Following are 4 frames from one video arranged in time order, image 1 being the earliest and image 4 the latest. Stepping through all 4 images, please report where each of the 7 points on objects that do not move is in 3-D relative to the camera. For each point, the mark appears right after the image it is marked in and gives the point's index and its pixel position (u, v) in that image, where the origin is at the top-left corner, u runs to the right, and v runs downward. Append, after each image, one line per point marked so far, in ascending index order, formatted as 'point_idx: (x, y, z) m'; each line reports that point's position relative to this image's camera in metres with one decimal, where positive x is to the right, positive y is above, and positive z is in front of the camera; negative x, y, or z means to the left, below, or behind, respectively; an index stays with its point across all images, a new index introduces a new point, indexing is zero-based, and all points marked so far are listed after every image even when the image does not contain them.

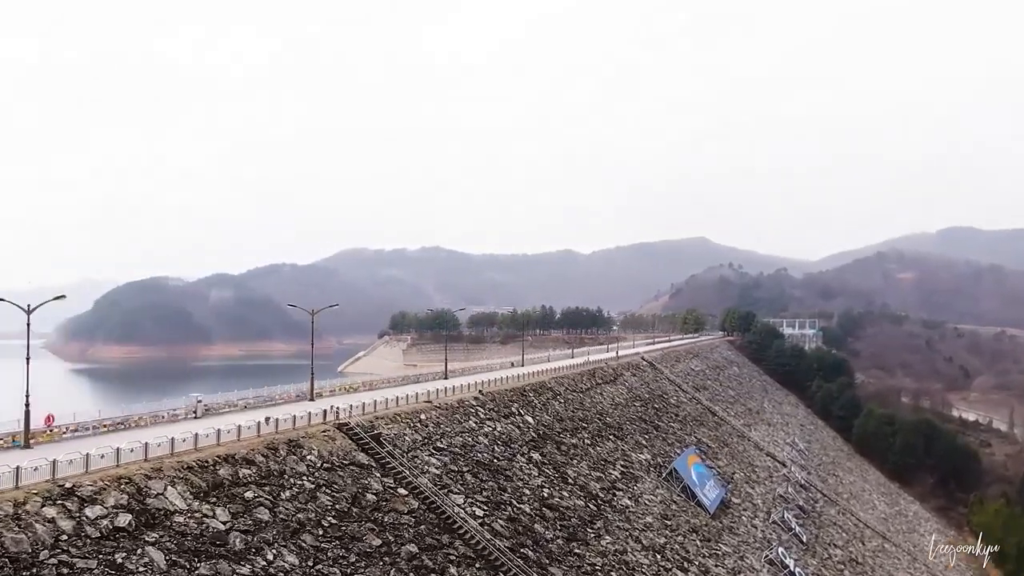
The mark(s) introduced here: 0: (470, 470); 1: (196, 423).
0: (-1.1, -4.7, +19.2) m
1: (-6.7, -2.9, +16.0) m
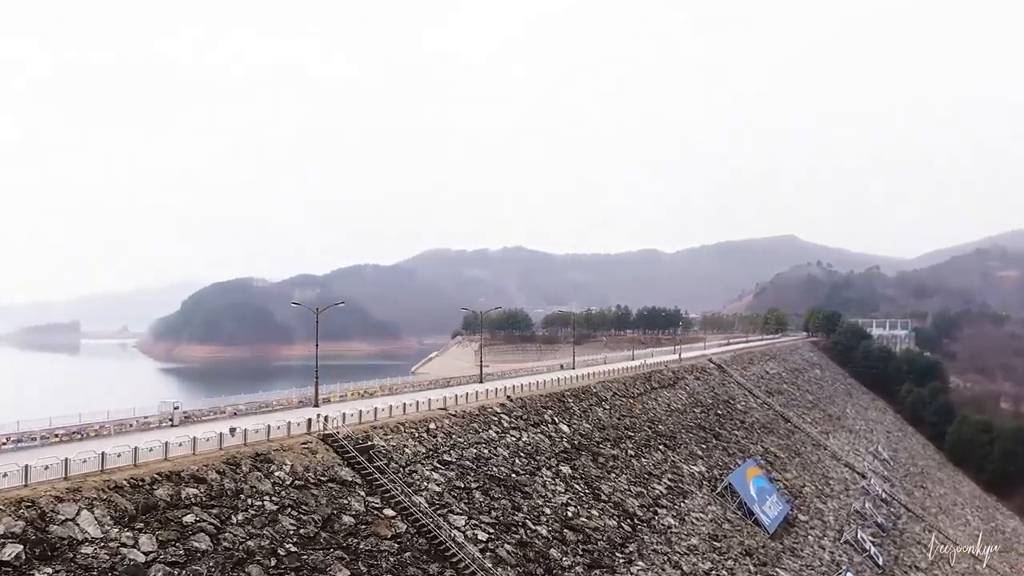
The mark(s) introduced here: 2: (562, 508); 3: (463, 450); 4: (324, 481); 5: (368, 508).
0: (-0.7, -4.6, +17.4) m
1: (-6.7, -2.8, +14.7) m
2: (+1.3, -5.6, +19.3) m
3: (-1.2, -4.0, +18.6) m
4: (-3.4, -3.5, +13.7) m
5: (-2.6, -4.0, +13.8) m
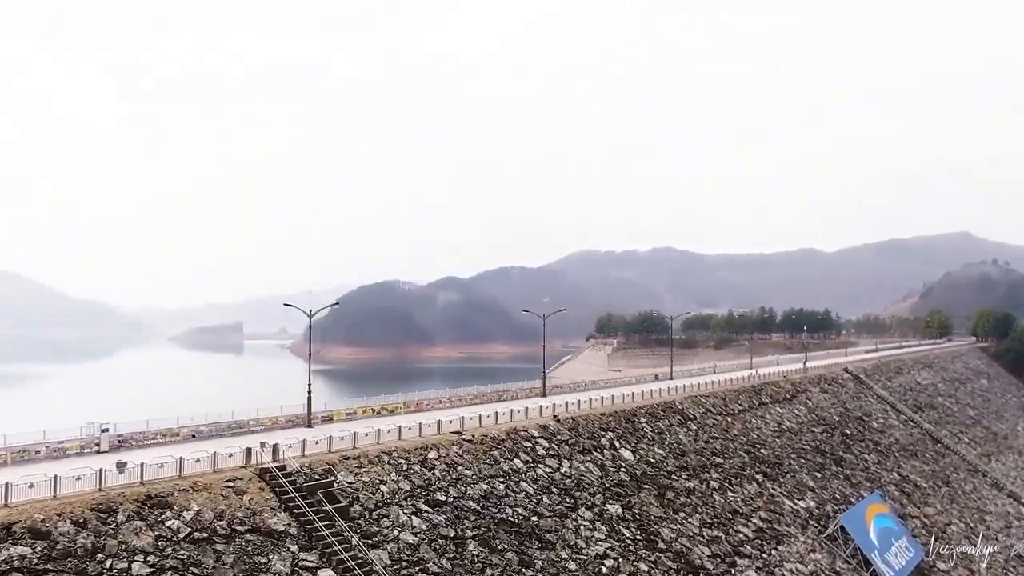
0: (-0.6, -4.6, +14.0) m
1: (-7.0, -2.8, +12.4) m
2: (+1.7, -5.6, +15.5) m
3: (-0.9, -4.0, +15.2) m
4: (-3.9, -3.5, +10.8) m
5: (-3.1, -4.0, +10.8) m
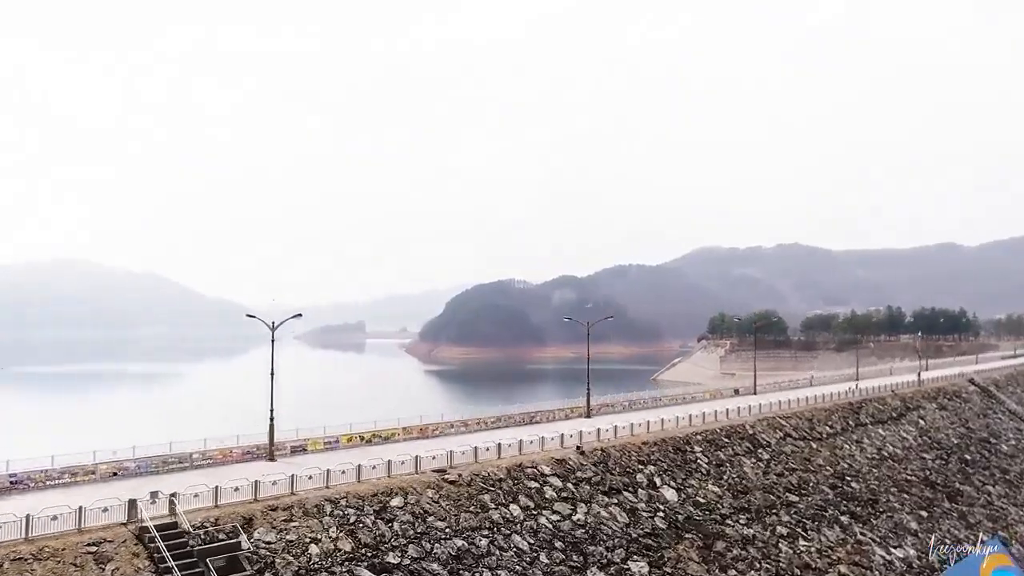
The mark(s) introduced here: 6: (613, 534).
0: (-1.2, -4.8, +11.1) m
1: (-7.6, -3.0, +10.5) m
2: (+1.4, -5.8, +12.4) m
3: (-1.2, -4.2, +12.4) m
4: (-4.8, -3.7, +8.5) m
5: (-4.0, -4.2, +8.4) m
6: (+2.0, -5.0, +15.3) m
